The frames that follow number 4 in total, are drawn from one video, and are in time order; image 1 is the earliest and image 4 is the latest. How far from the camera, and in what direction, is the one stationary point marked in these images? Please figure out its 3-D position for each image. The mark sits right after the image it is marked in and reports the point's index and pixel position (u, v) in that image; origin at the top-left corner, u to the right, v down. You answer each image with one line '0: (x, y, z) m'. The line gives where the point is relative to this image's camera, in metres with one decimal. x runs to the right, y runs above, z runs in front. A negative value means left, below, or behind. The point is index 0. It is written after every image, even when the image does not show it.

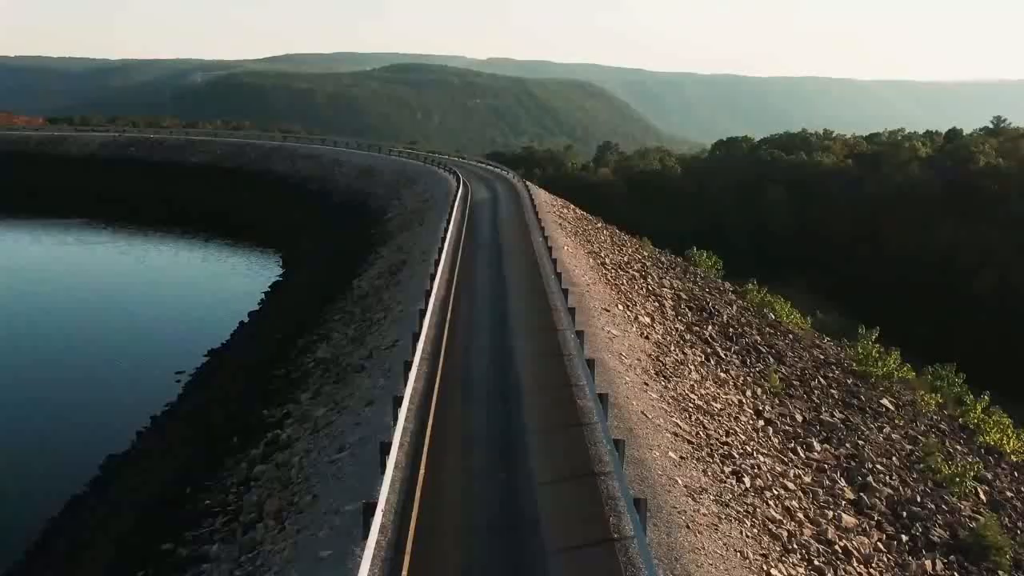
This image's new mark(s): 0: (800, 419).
0: (+7.3, -3.3, +18.3) m
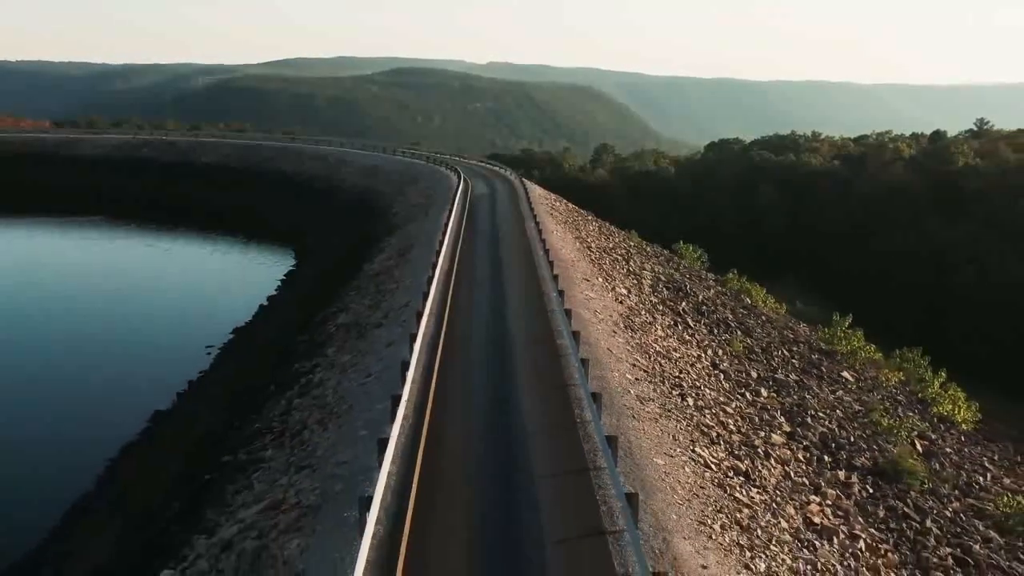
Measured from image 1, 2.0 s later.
0: (+7.1, -2.5, +21.3) m
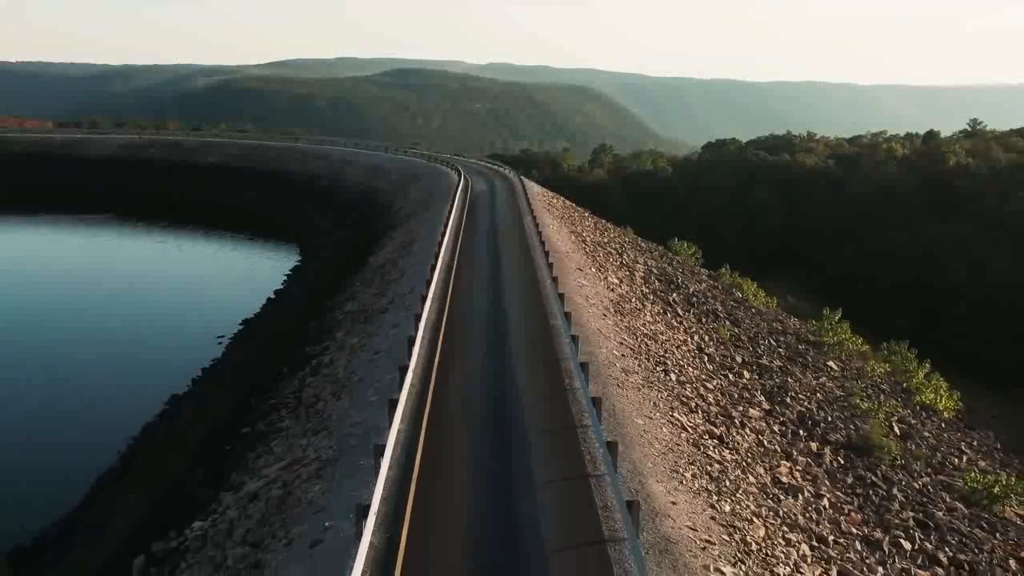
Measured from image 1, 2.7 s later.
0: (+7.0, -2.2, +22.5) m
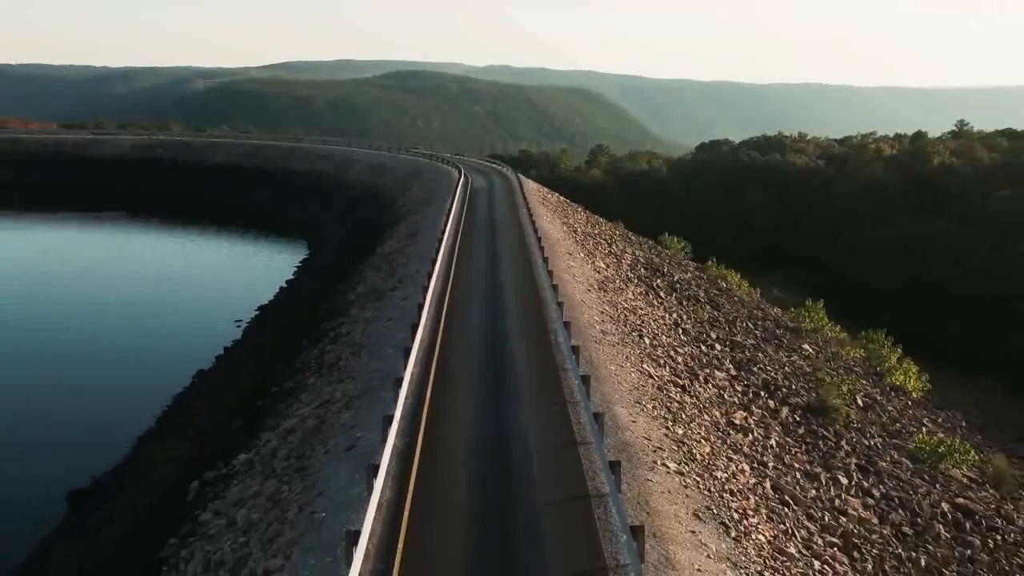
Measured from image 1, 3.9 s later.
0: (+6.9, -1.6, +24.9) m
